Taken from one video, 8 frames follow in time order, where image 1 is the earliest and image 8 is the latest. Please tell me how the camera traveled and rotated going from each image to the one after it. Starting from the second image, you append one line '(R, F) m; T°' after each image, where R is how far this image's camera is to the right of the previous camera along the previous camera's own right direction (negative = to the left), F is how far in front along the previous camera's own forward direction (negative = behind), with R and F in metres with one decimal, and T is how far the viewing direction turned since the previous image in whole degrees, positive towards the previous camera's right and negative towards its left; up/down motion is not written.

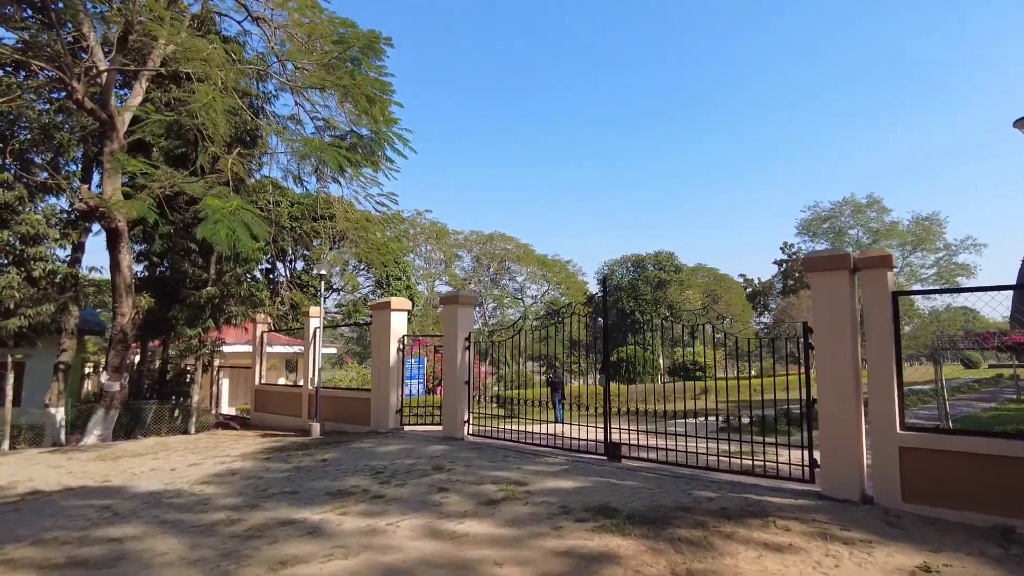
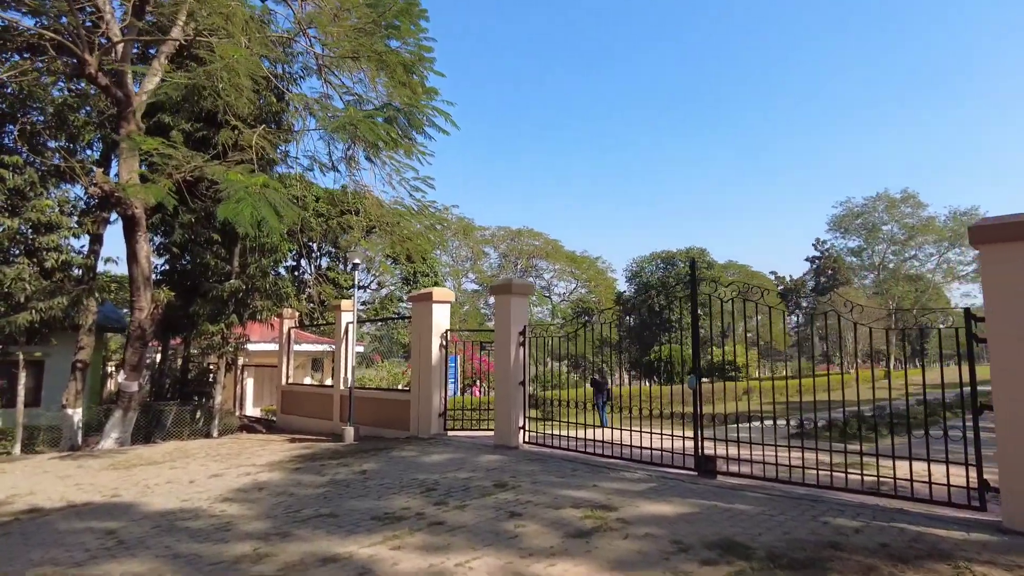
(-0.5, +1.1) m; -2°
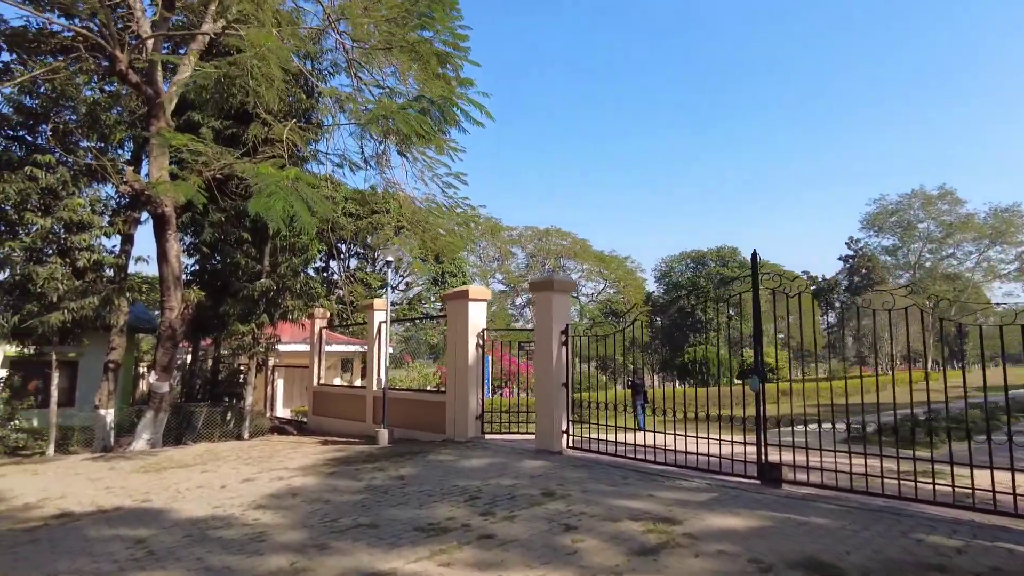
(-0.2, +0.4) m; -2°
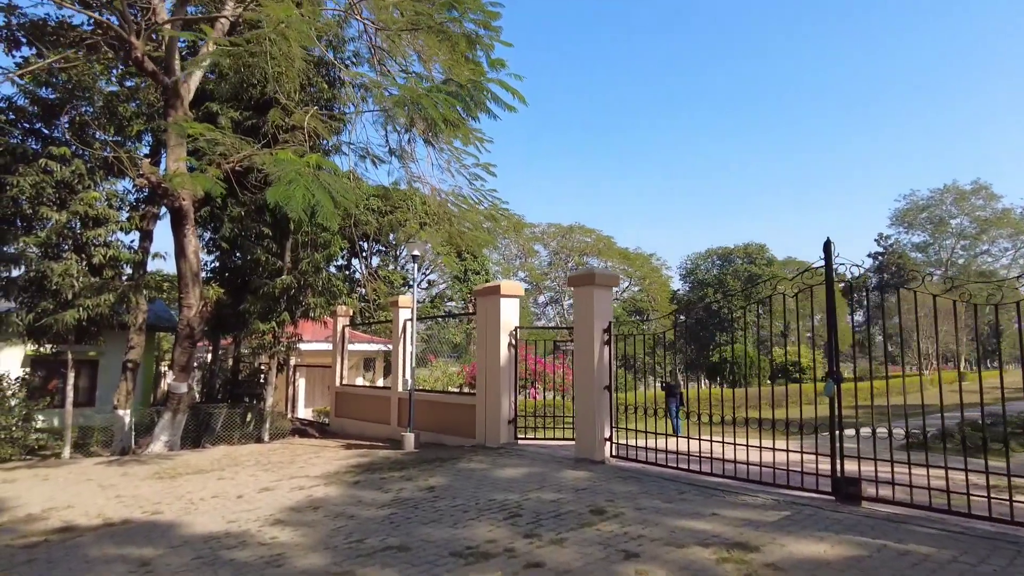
(-0.2, +0.6) m; -2°
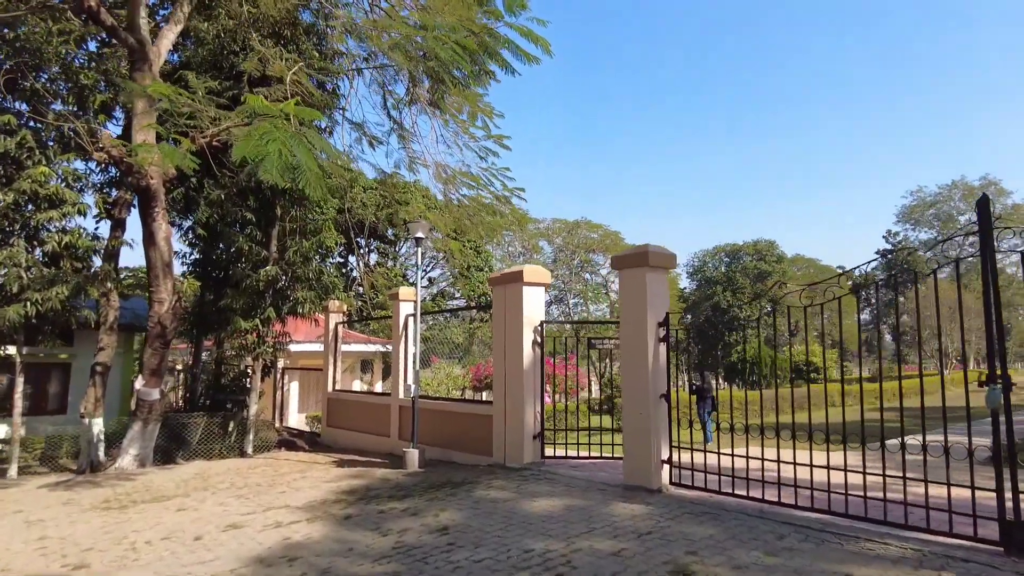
(-0.3, +1.4) m; 0°
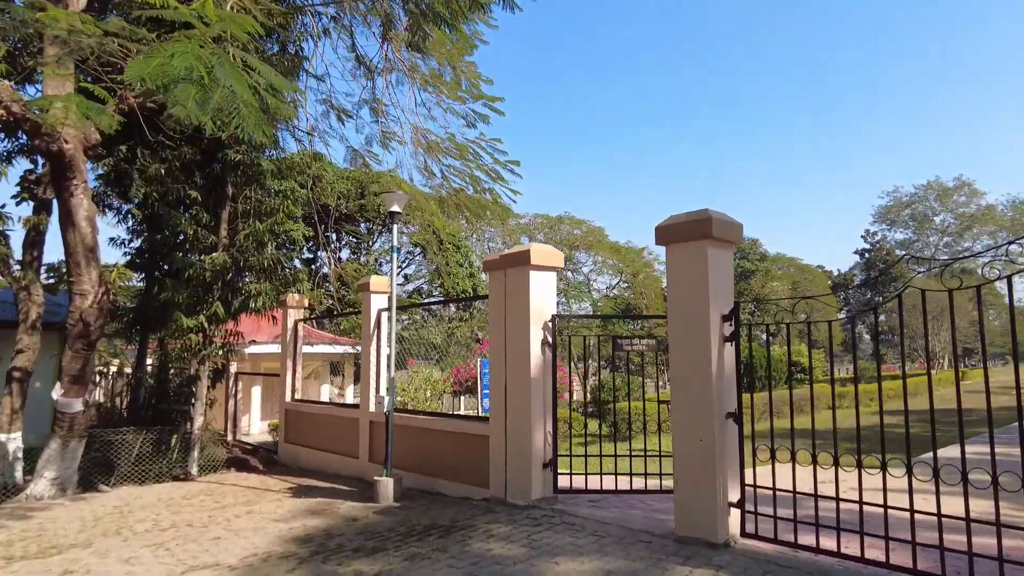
(-0.2, +1.5) m; +2°
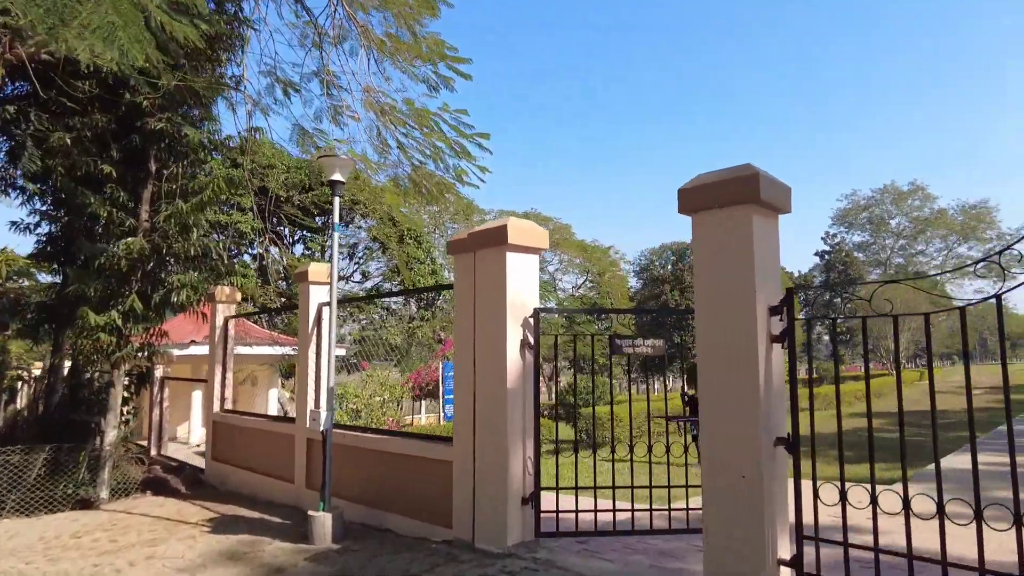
(-0.1, +1.1) m; +3°
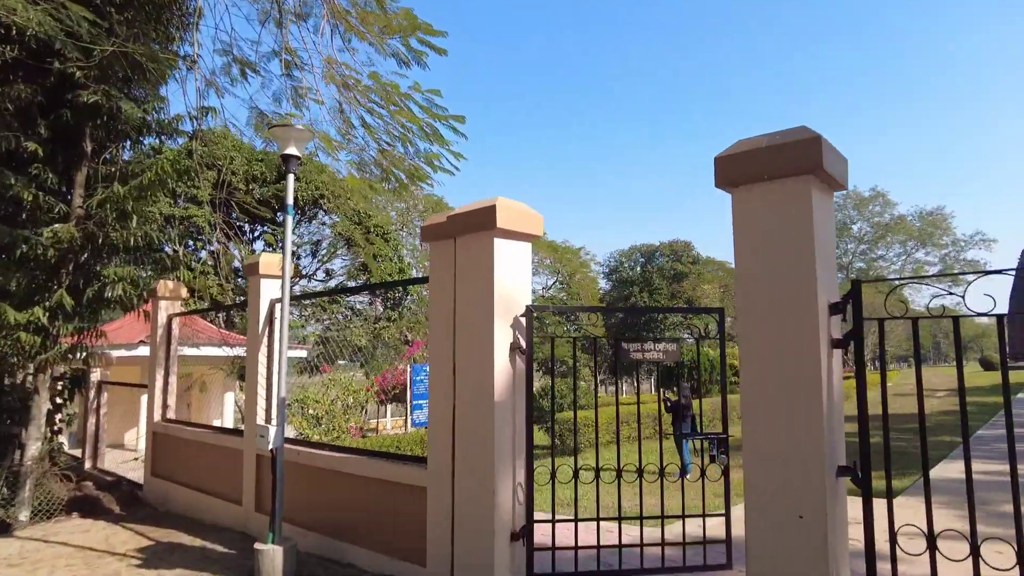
(-0.1, +0.7) m; +3°
